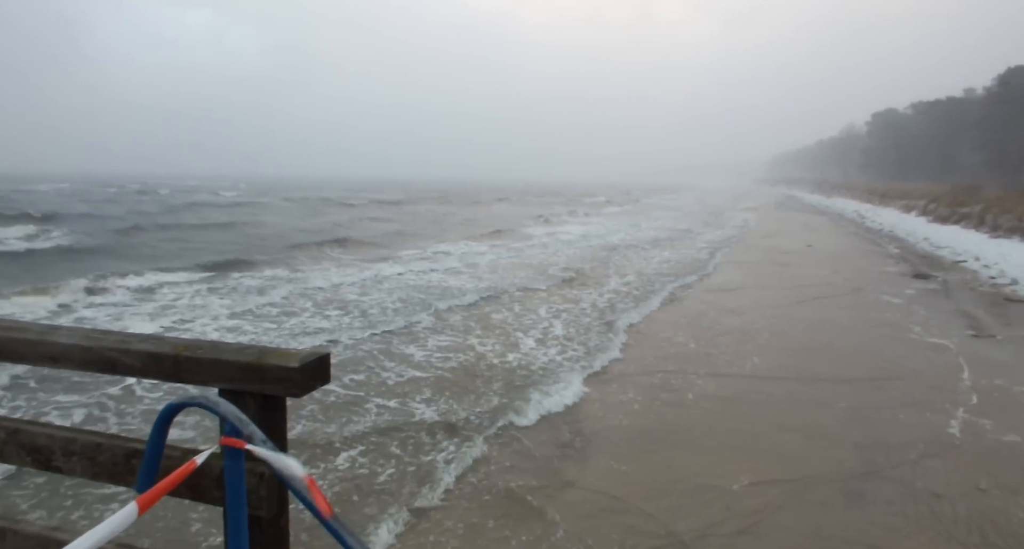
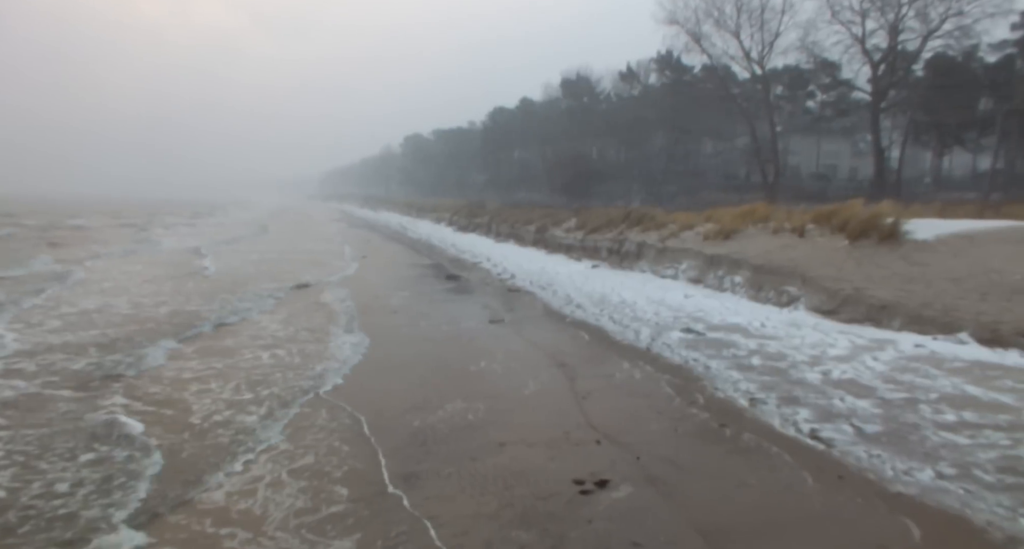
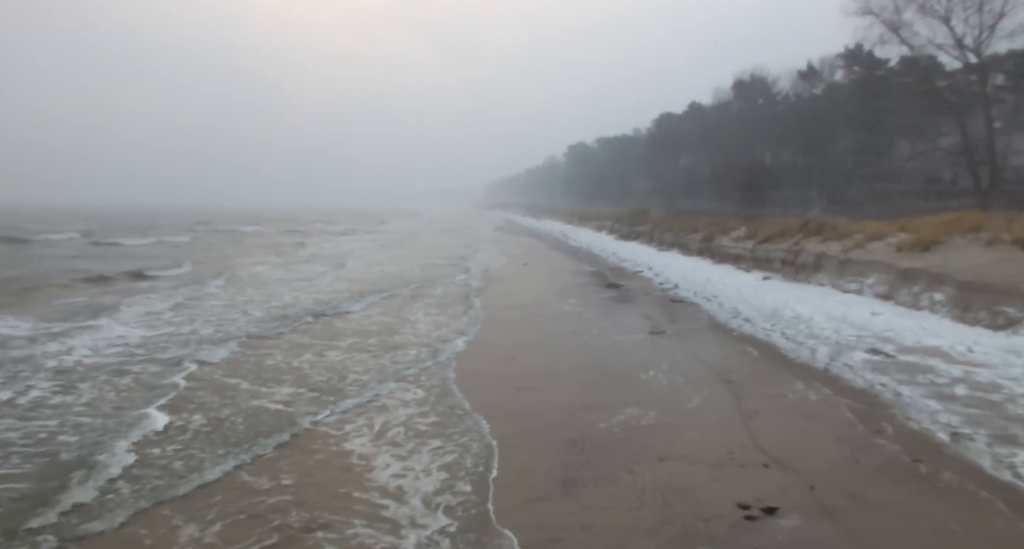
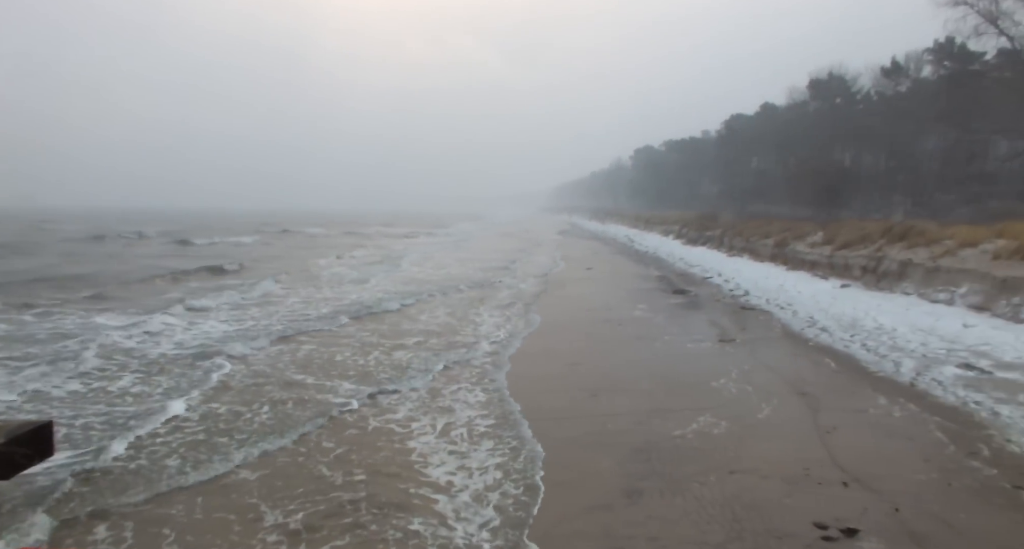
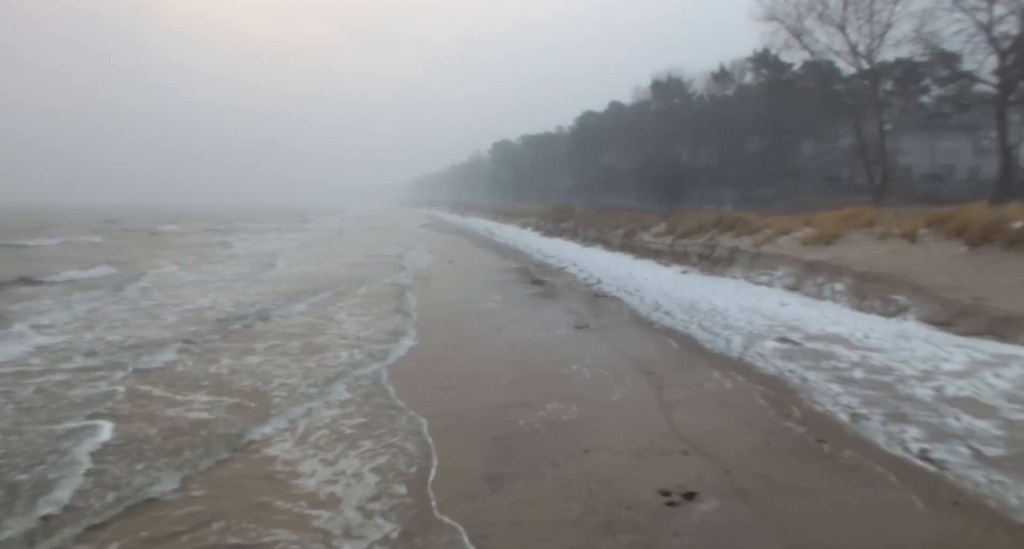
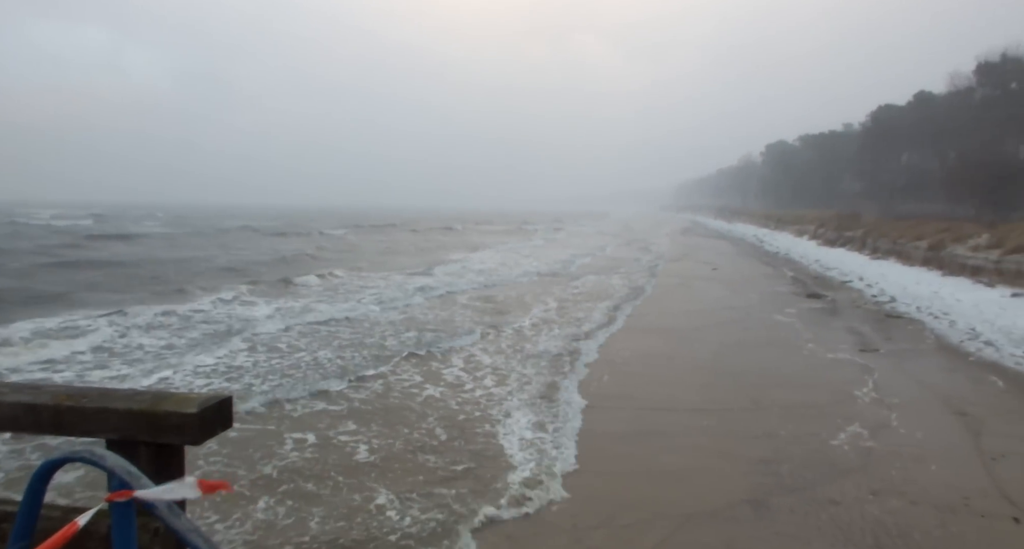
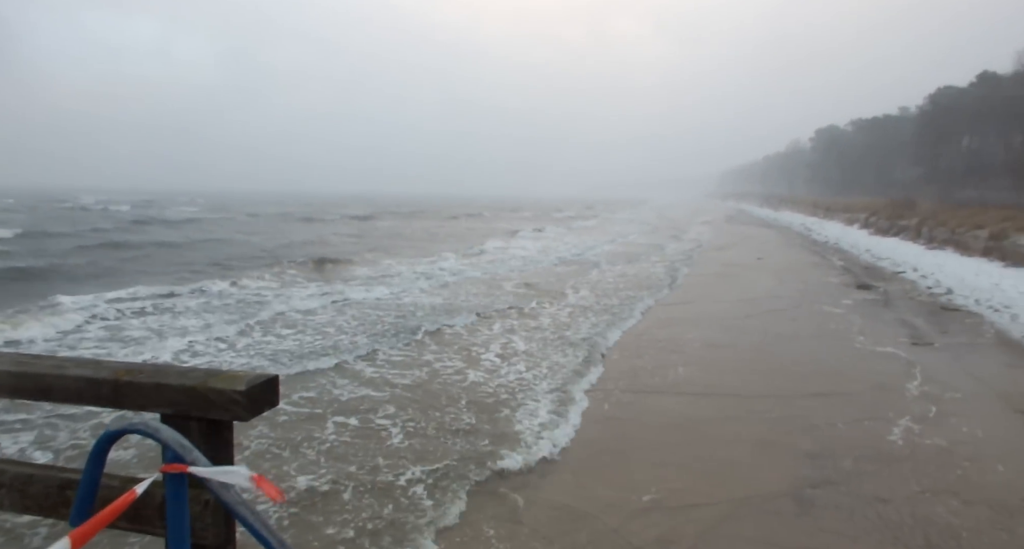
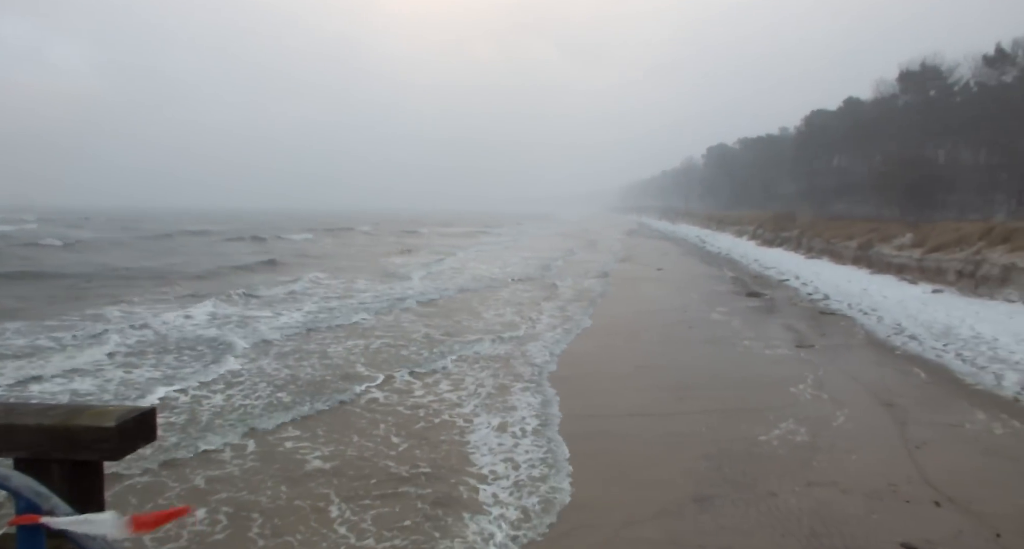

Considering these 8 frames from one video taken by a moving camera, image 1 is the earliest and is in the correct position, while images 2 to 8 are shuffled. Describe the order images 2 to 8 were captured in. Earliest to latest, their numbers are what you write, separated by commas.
7, 6, 8, 4, 3, 5, 2
